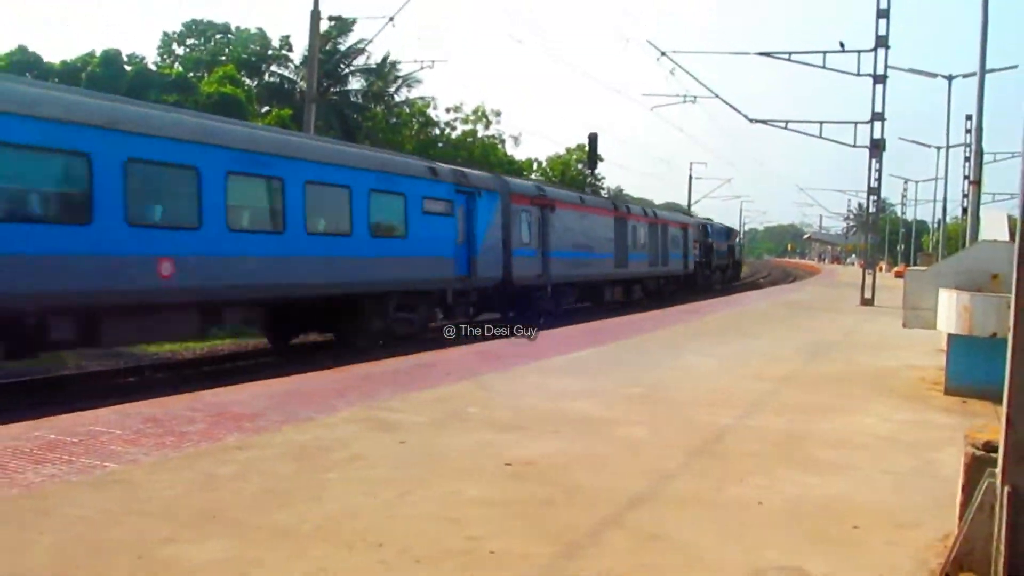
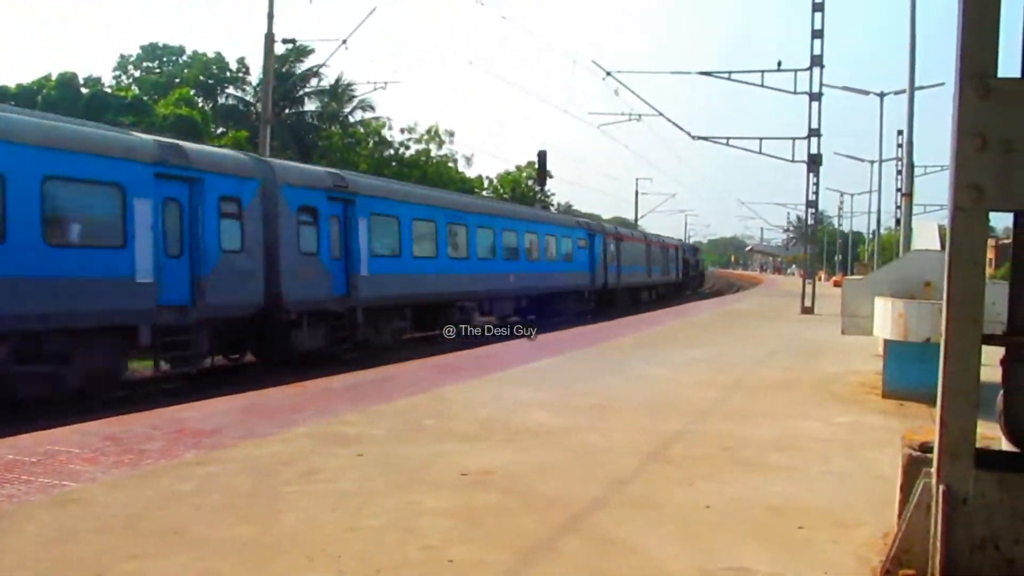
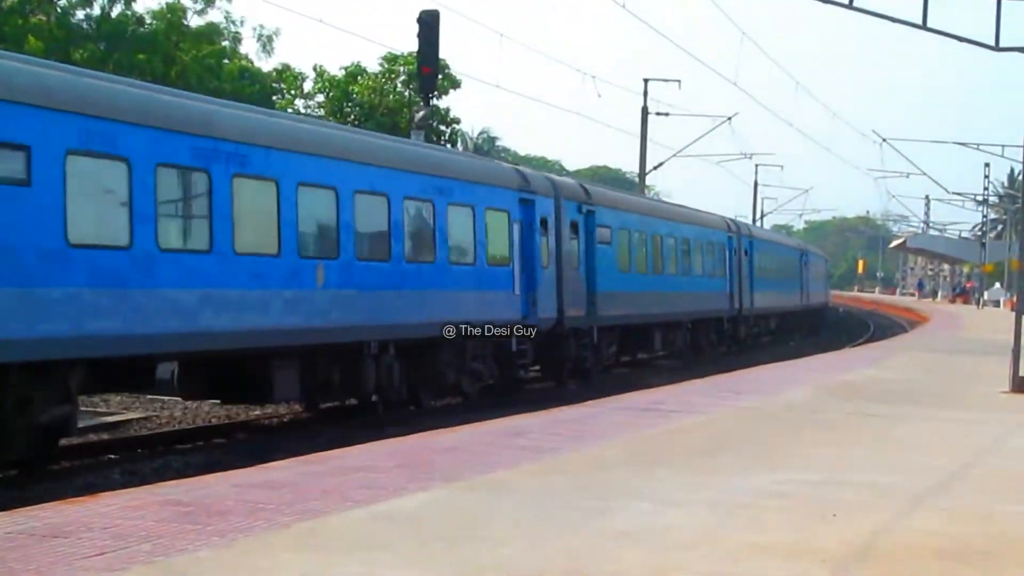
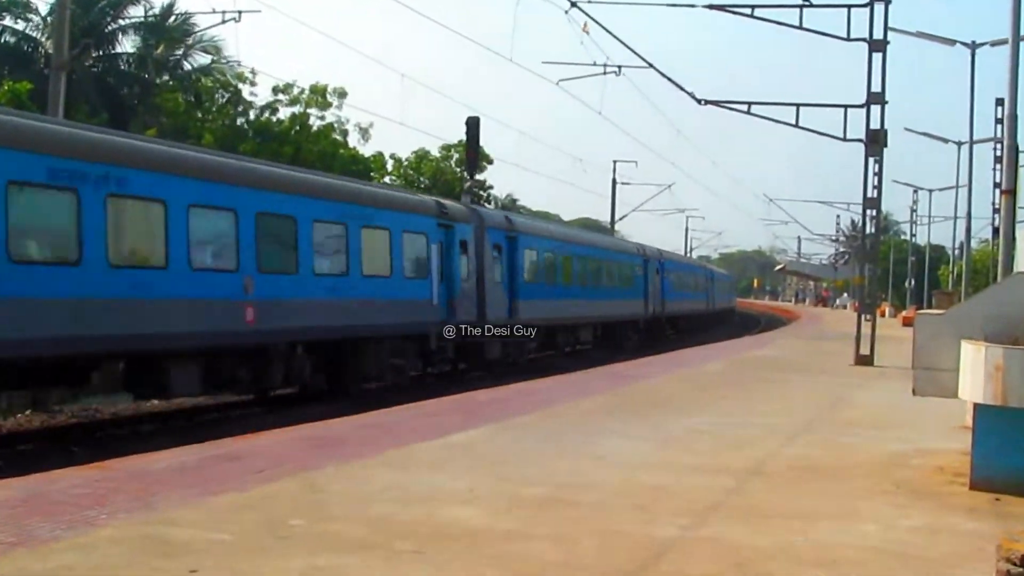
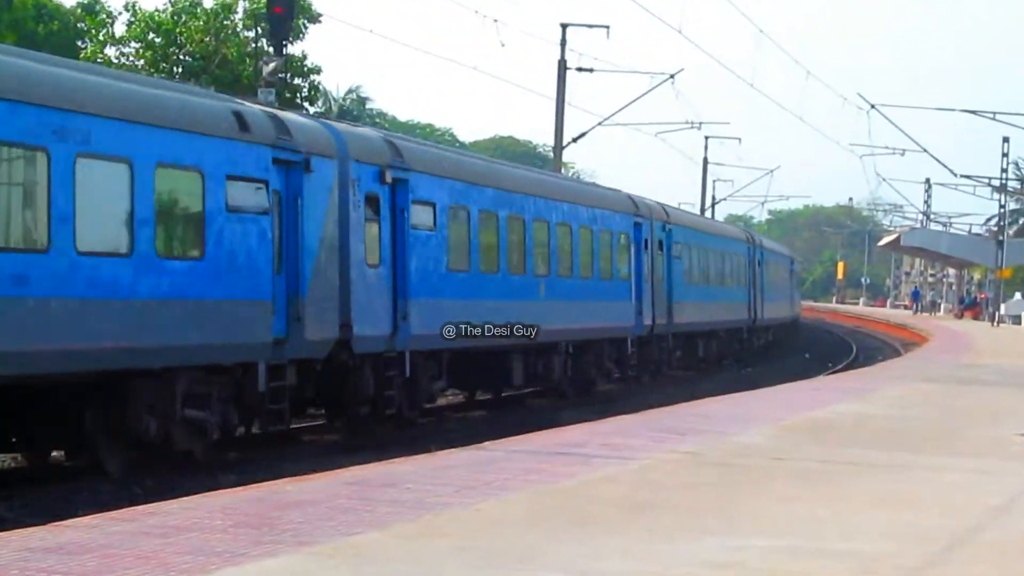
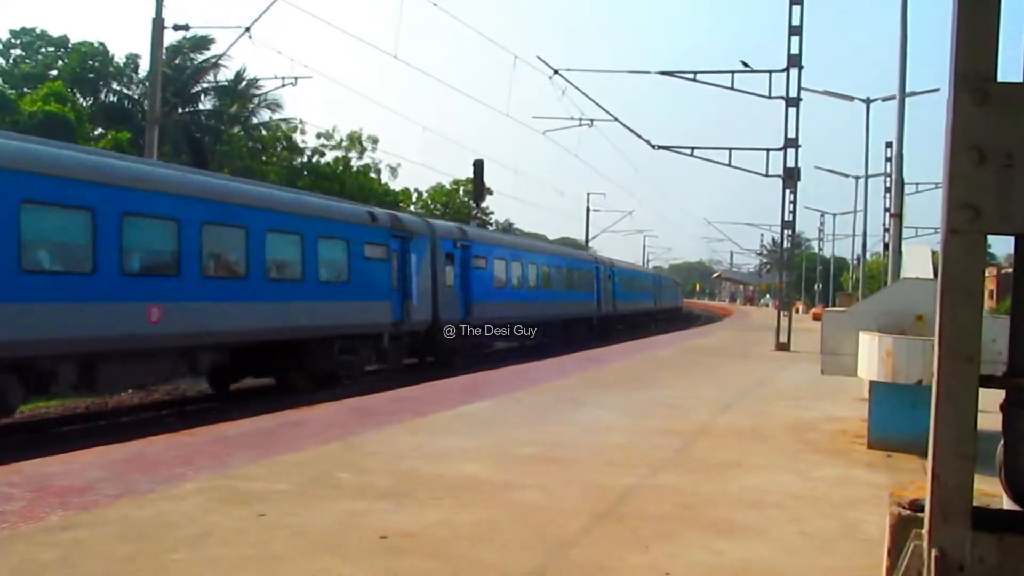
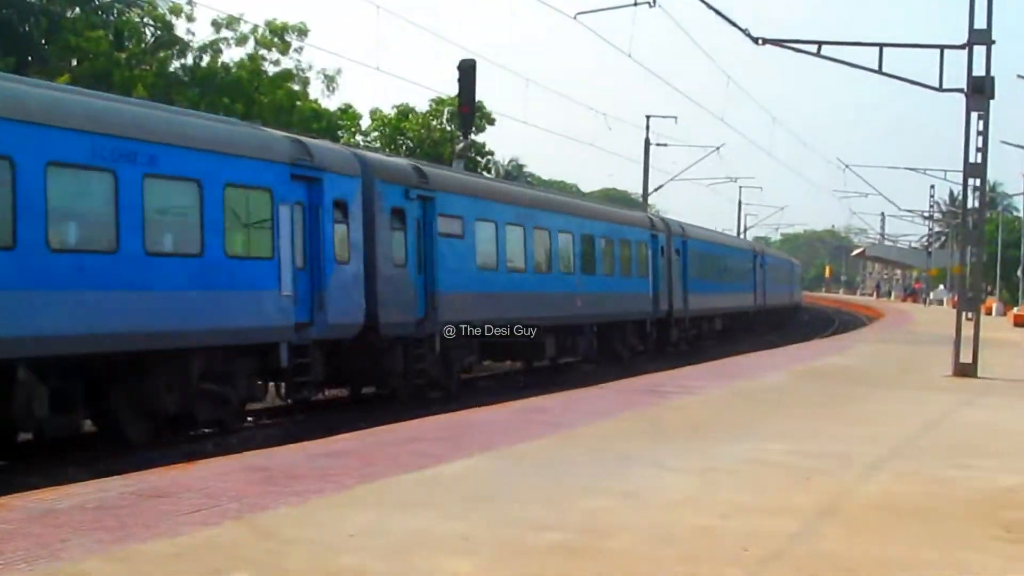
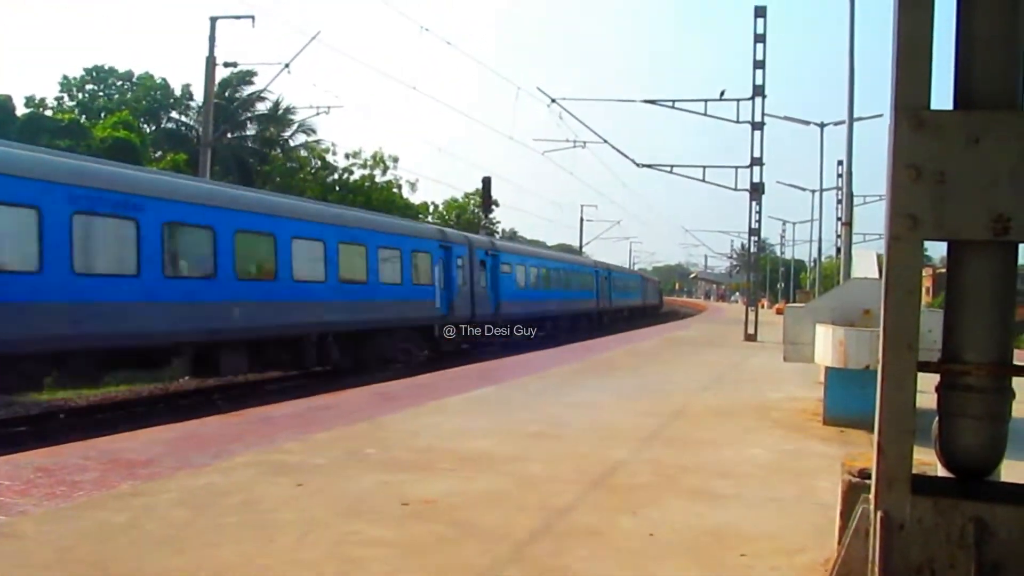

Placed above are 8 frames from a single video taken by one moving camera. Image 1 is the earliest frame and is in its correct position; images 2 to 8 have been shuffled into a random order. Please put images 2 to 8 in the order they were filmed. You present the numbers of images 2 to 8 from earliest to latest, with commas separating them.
2, 8, 6, 4, 7, 3, 5
